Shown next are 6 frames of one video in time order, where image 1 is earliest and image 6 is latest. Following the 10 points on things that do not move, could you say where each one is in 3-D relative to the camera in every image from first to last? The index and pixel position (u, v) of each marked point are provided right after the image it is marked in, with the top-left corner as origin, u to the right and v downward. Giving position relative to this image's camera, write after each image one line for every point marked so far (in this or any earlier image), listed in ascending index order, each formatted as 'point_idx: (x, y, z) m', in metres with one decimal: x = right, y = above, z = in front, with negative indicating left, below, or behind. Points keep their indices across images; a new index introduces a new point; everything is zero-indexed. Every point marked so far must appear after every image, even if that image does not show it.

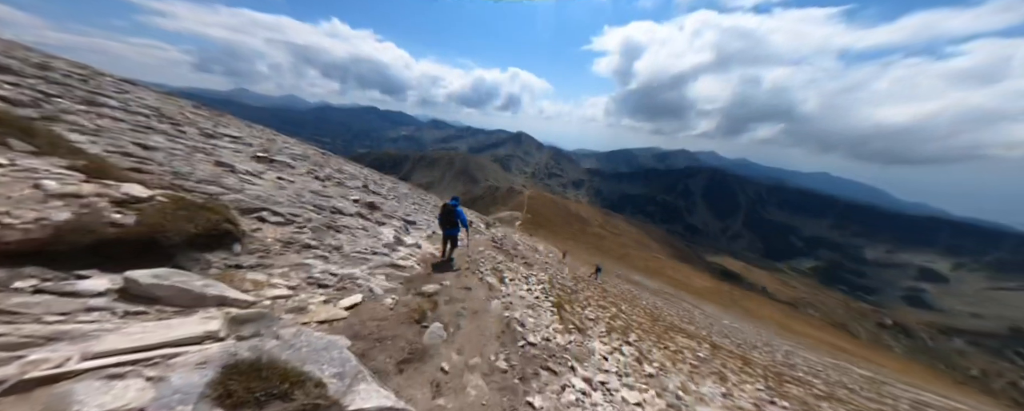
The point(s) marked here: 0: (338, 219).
0: (-10.7, -0.7, +16.5) m
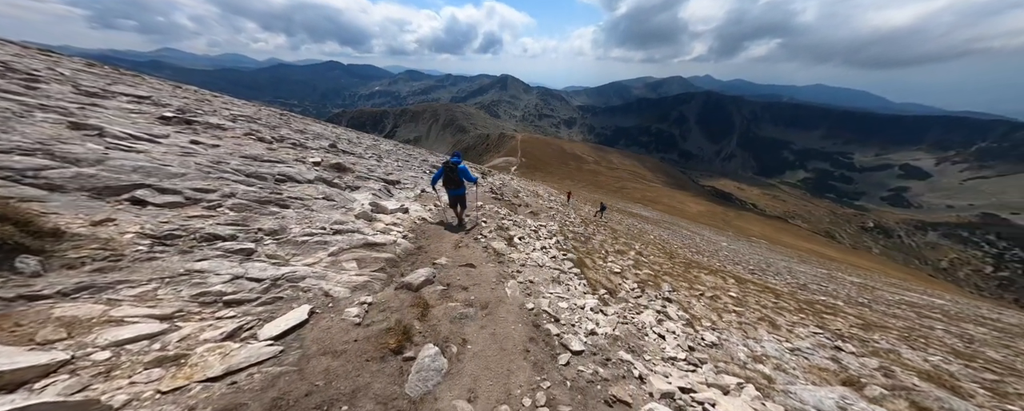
0: (-10.4, +0.8, +12.4) m
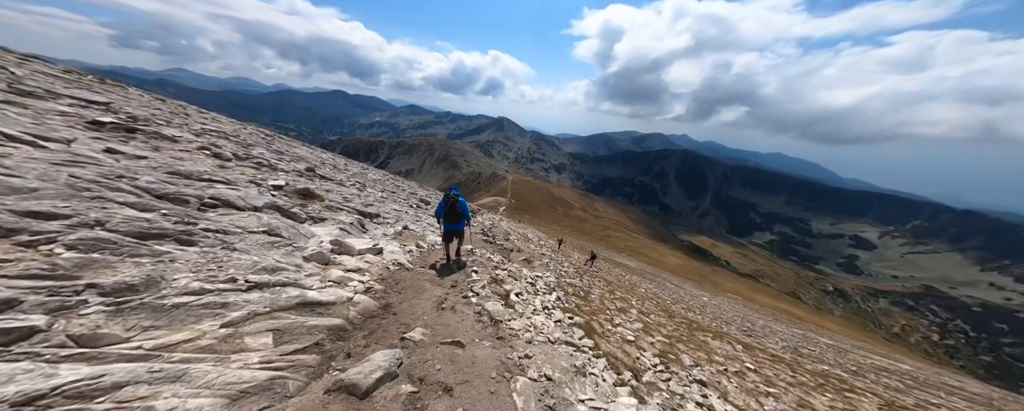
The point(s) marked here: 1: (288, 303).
0: (-10.2, -0.3, +9.2) m
1: (-5.4, -2.4, +6.7) m
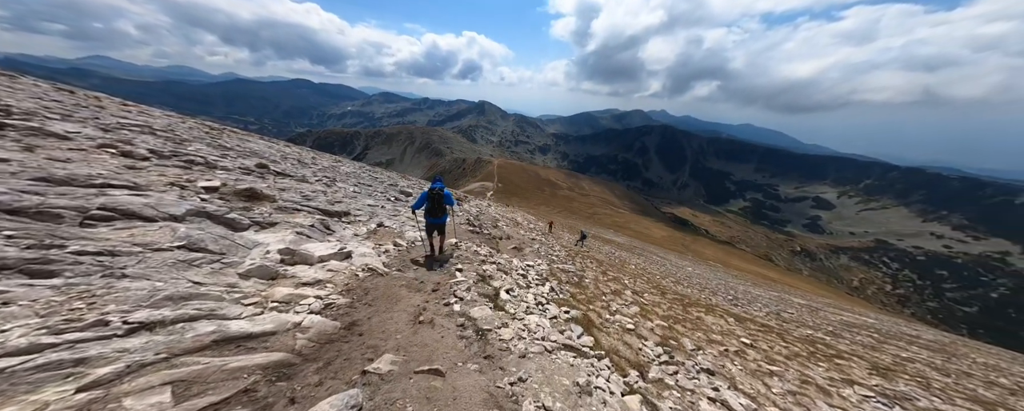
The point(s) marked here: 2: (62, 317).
0: (-10.7, -0.7, +7.2) m
1: (-5.6, -2.5, +5.1) m
2: (-7.5, -1.9, +4.8) m
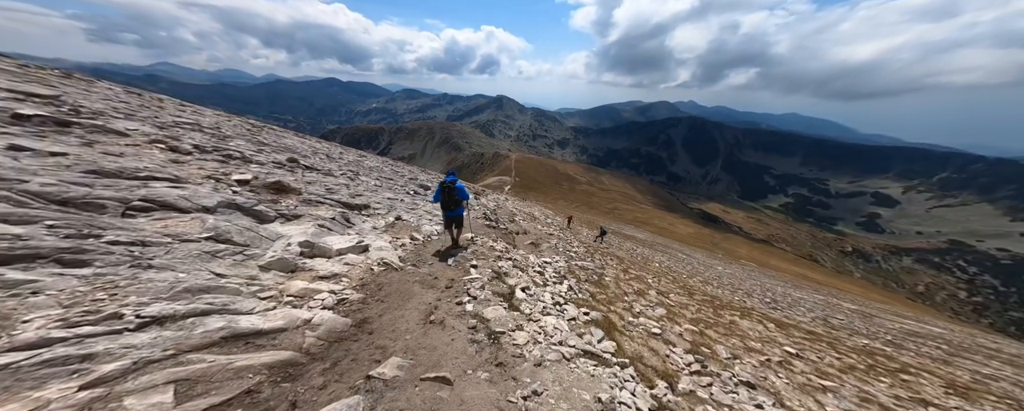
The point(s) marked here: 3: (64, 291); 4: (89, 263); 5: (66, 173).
0: (-10.2, -0.5, +7.5) m
1: (-5.4, -2.4, +5.0) m
2: (-7.3, -1.7, +4.9) m
3: (-7.6, -1.7, +4.8) m
4: (-8.6, -1.1, +5.9) m
5: (-13.5, +1.1, +8.6) m
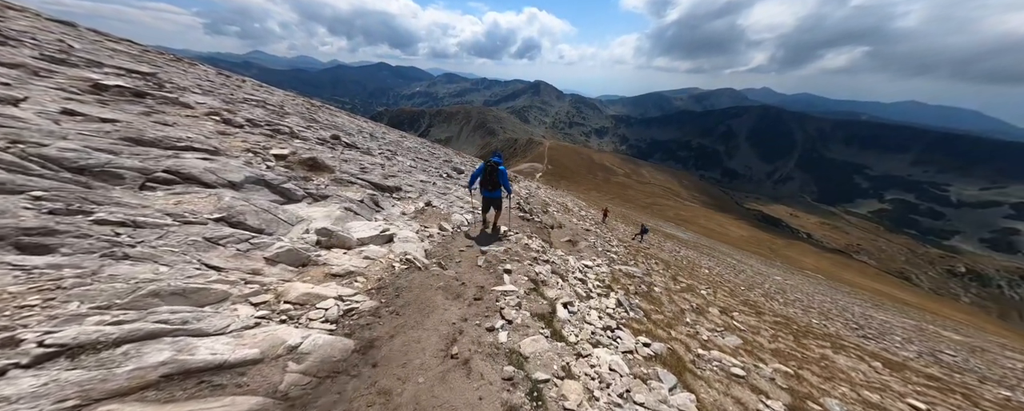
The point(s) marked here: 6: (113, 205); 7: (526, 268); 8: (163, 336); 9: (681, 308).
0: (-9.0, +0.2, +6.6) m
1: (-4.6, -2.2, +3.6) m
2: (-6.5, -1.4, +3.7) m
3: (-6.8, -1.4, +3.6) m
4: (-7.6, -0.6, +4.8) m
5: (-11.9, +2.0, +8.0) m
6: (-8.6, +0.1, +6.1) m
7: (+0.6, -2.4, +10.3) m
8: (-5.0, -1.9, +4.0) m
9: (+10.0, -5.8, +15.6) m
